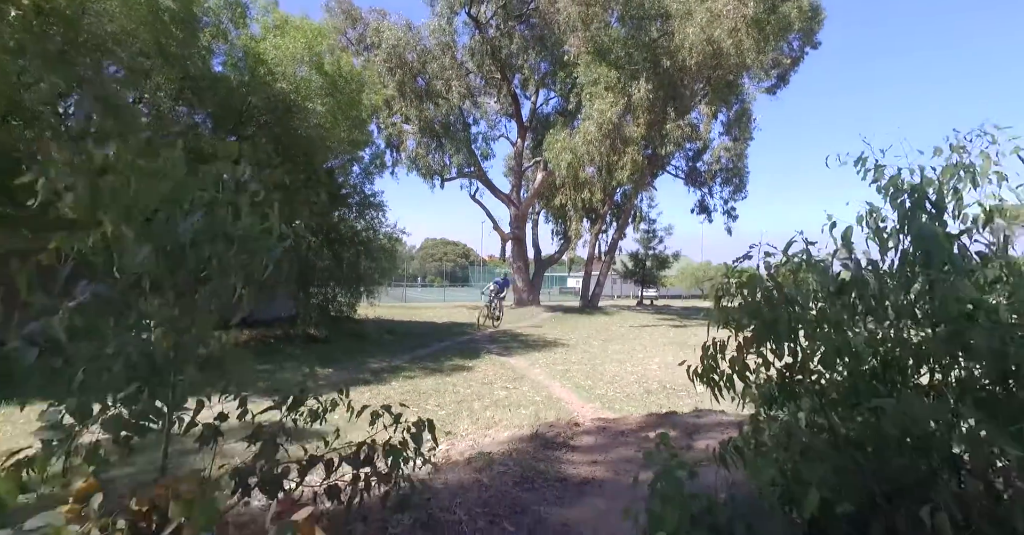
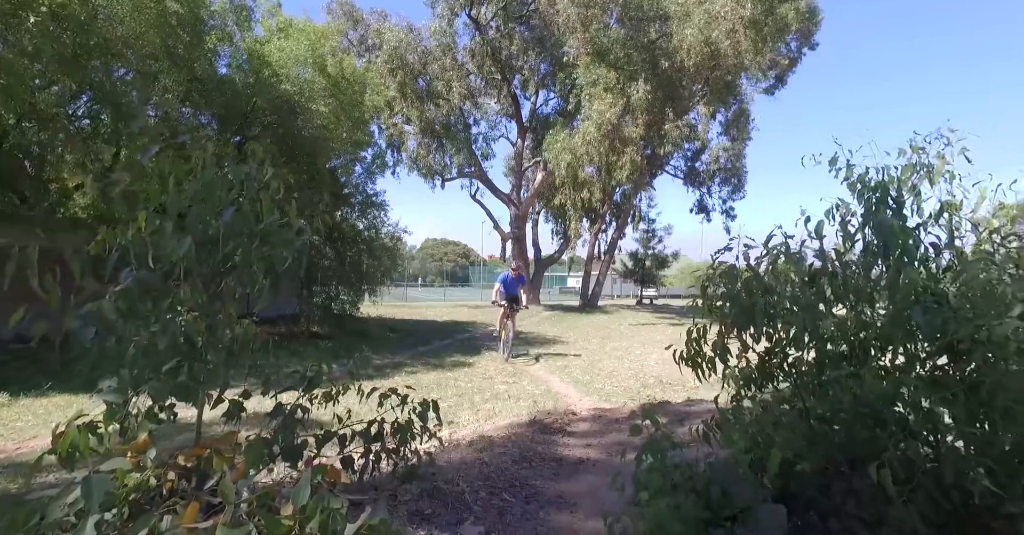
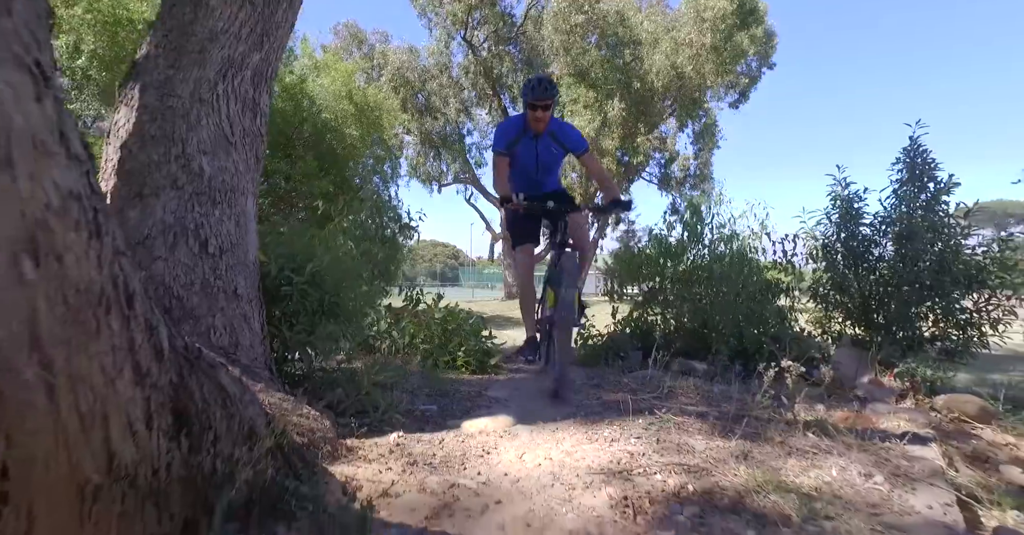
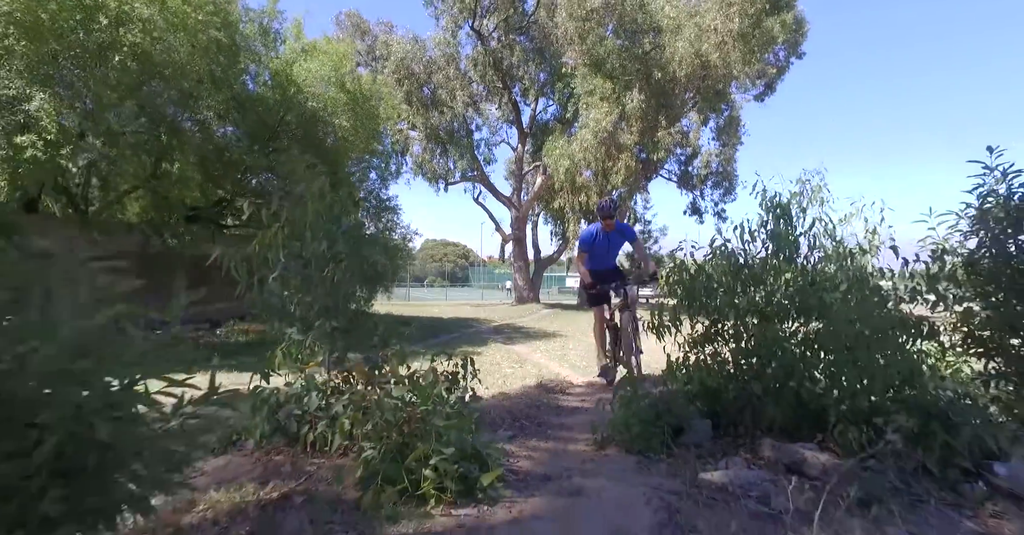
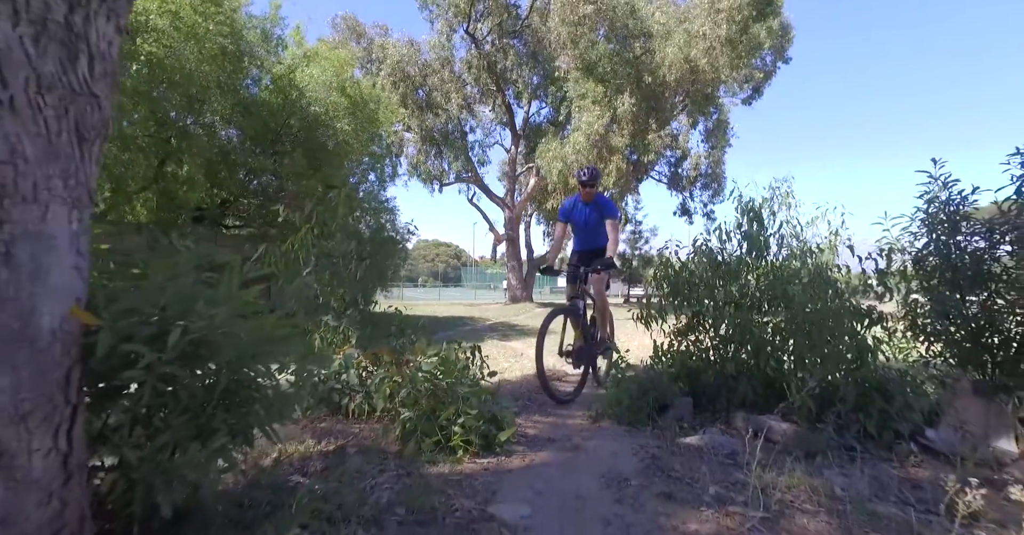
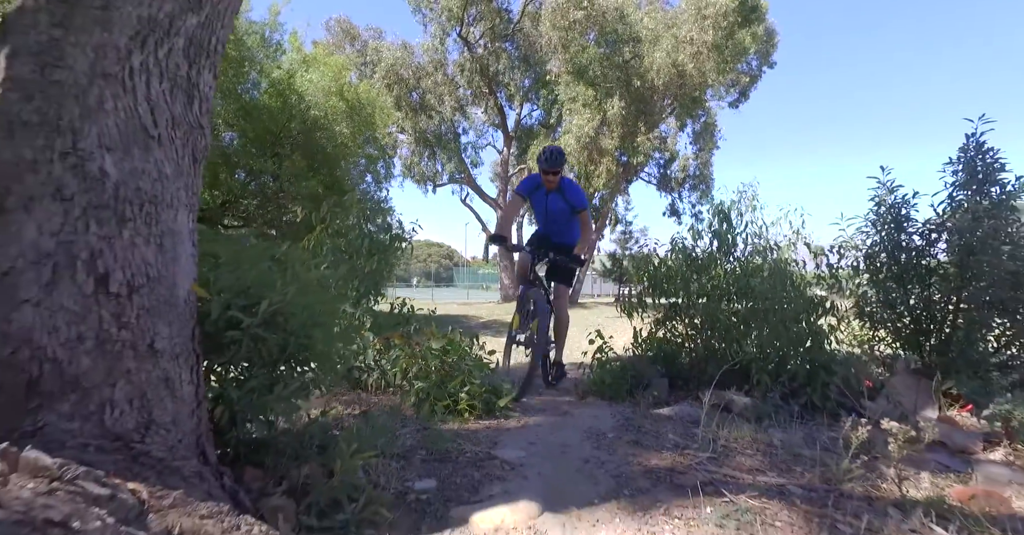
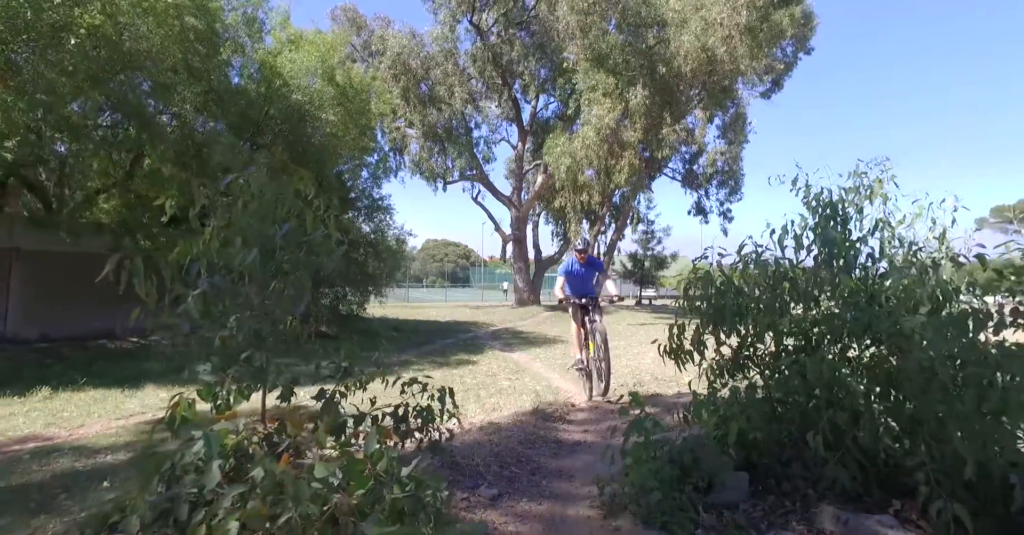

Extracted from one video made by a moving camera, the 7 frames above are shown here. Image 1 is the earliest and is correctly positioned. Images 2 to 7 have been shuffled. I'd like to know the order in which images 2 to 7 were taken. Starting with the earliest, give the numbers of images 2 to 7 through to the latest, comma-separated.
2, 7, 4, 5, 6, 3
